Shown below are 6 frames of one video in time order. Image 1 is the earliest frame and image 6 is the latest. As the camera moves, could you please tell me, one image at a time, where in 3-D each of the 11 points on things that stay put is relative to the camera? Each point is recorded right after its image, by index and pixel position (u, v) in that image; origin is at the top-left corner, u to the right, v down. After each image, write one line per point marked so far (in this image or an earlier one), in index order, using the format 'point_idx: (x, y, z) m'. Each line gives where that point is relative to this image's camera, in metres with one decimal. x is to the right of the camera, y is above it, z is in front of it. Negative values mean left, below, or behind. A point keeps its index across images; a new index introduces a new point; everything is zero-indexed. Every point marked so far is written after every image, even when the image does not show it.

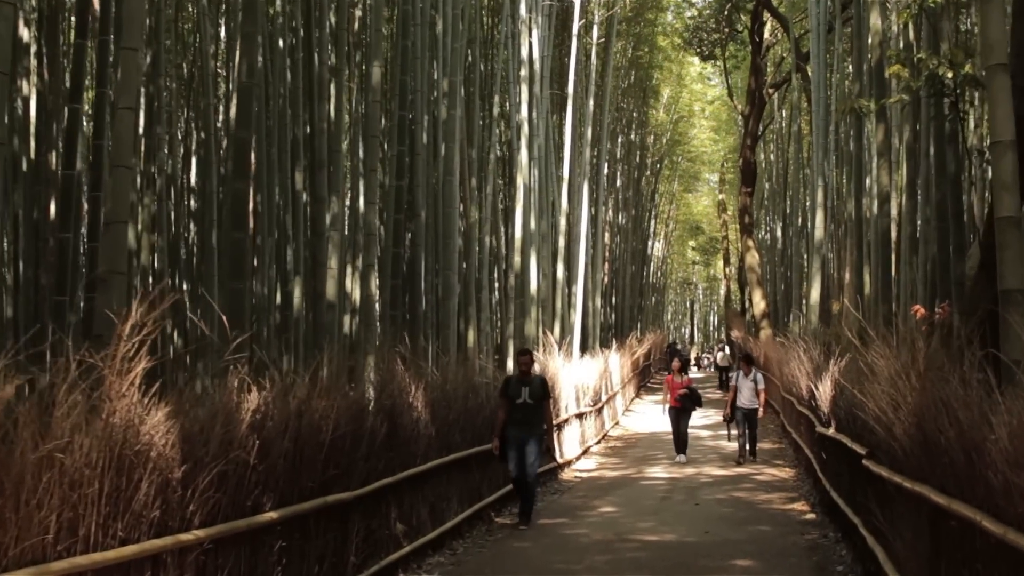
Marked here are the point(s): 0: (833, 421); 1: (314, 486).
0: (+2.0, -0.9, +7.3) m
1: (-0.8, -0.8, +4.7) m
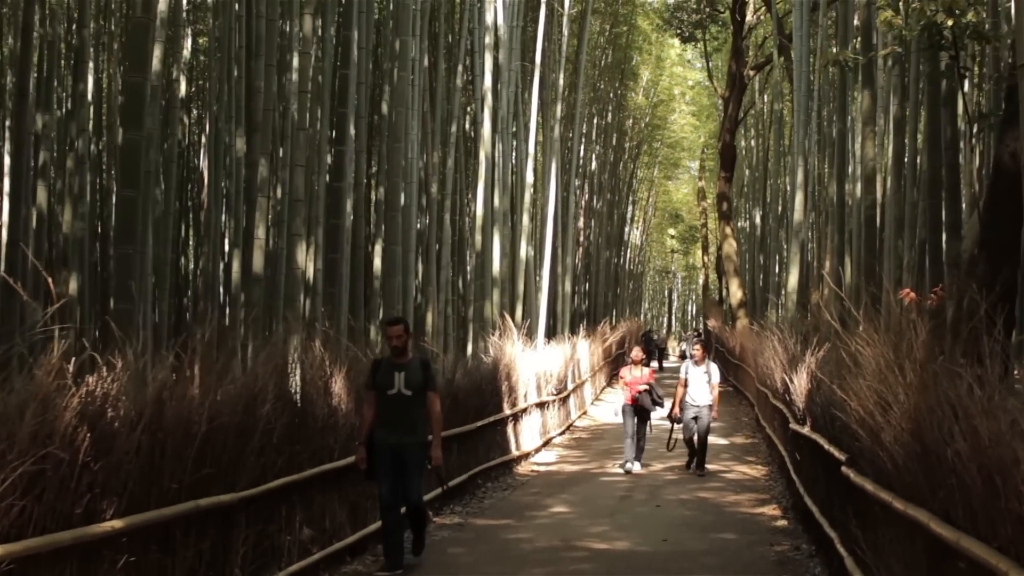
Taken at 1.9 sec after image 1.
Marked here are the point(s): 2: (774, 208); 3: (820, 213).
0: (+1.7, -0.7, +6.6) m
1: (-1.1, -0.7, +3.9) m
2: (+4.5, +1.4, +19.9) m
3: (+4.5, +1.1, +16.9) m
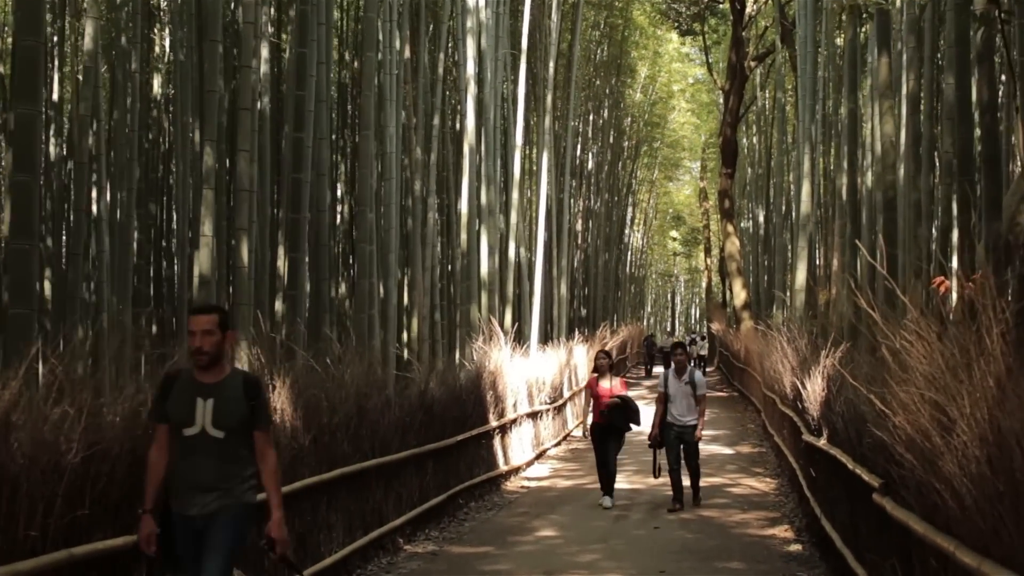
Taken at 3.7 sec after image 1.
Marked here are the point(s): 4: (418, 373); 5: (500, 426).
0: (+1.6, -0.7, +5.8) m
1: (-1.3, -0.7, +3.1) m
2: (+4.4, +1.4, +19.0) m
3: (+4.4, +1.1, +16.1) m
4: (-0.6, -0.6, +8.0) m
5: (-0.1, -1.1, +9.7) m
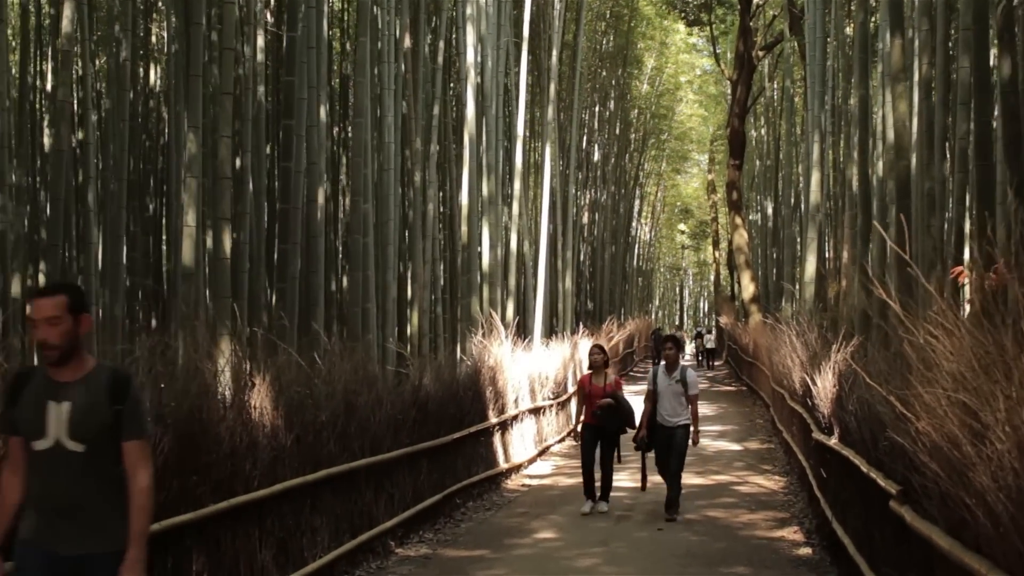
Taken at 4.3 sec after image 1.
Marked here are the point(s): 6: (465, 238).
0: (+1.5, -0.7, +5.5) m
1: (-1.3, -0.6, +2.8) m
2: (+4.4, +1.5, +18.7) m
3: (+4.4, +1.2, +15.8) m
4: (-0.7, -0.5, +7.7) m
5: (-0.1, -1.1, +9.4) m
6: (-0.5, +0.5, +11.5) m
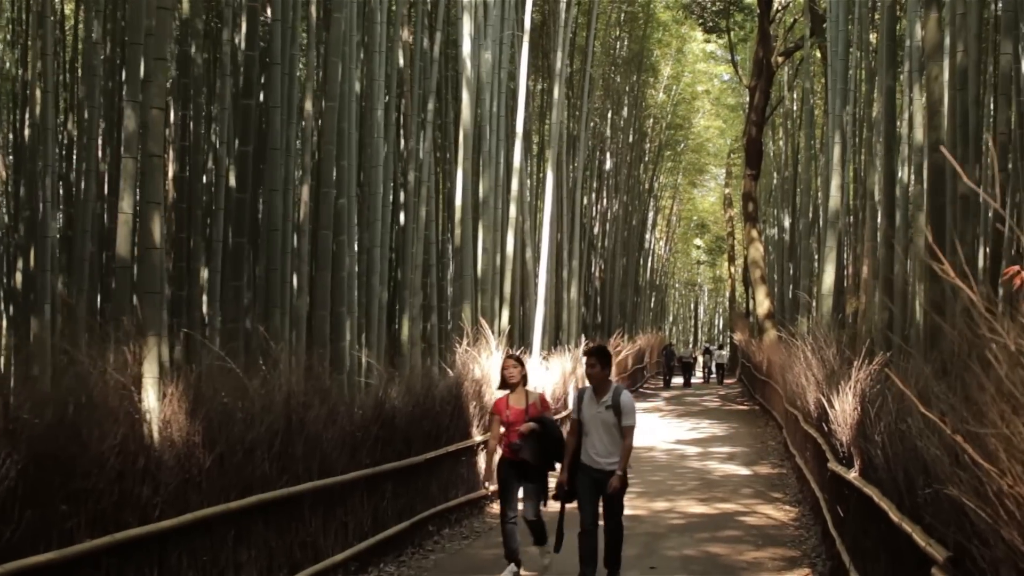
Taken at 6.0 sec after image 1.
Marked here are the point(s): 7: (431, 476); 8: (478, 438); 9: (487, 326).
0: (+1.4, -0.7, +4.7) m
1: (-1.5, -0.6, +2.1) m
2: (+4.5, +1.2, +17.9) m
3: (+4.4, +1.0, +14.9) m
4: (-0.8, -0.6, +7.0) m
5: (-0.2, -1.1, +8.6) m
6: (-0.5, +0.4, +10.7) m
7: (-0.5, -1.1, +7.0) m
8: (-0.2, -1.1, +8.3) m
9: (-0.2, -0.3, +10.6) m
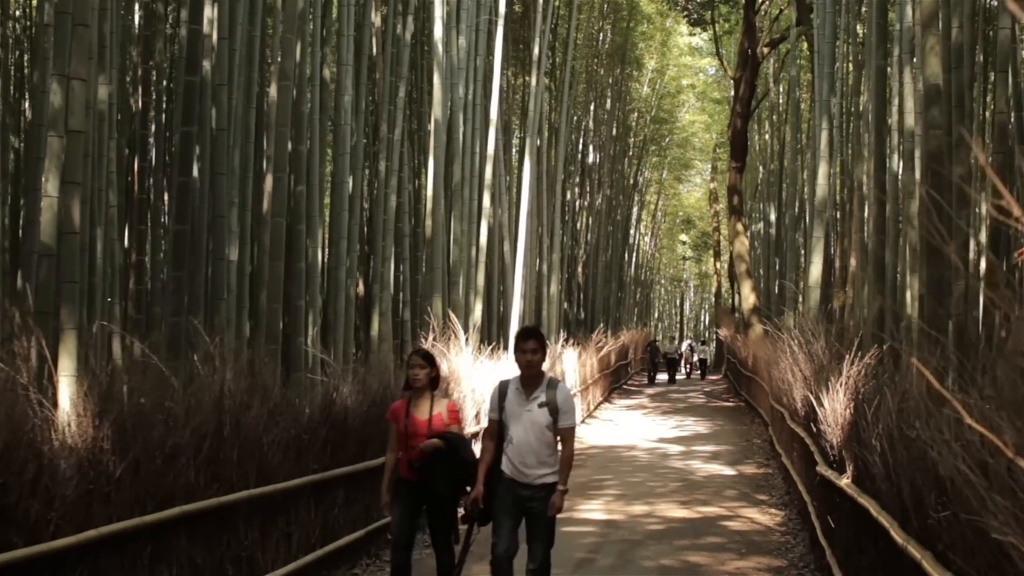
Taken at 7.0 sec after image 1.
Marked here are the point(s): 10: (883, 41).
0: (+1.2, -0.6, +4.2) m
1: (-1.6, -0.5, +1.6) m
2: (+4.2, +1.3, +17.5) m
3: (+4.2, +1.1, +14.5) m
4: (-1.0, -0.5, +6.5) m
5: (-0.4, -1.1, +8.1) m
6: (-0.7, +0.5, +10.2) m
7: (-0.7, -1.1, +6.5) m
8: (-0.5, -1.0, +7.9) m
9: (-0.4, -0.3, +10.1) m
10: (+2.9, +1.9, +9.0) m
